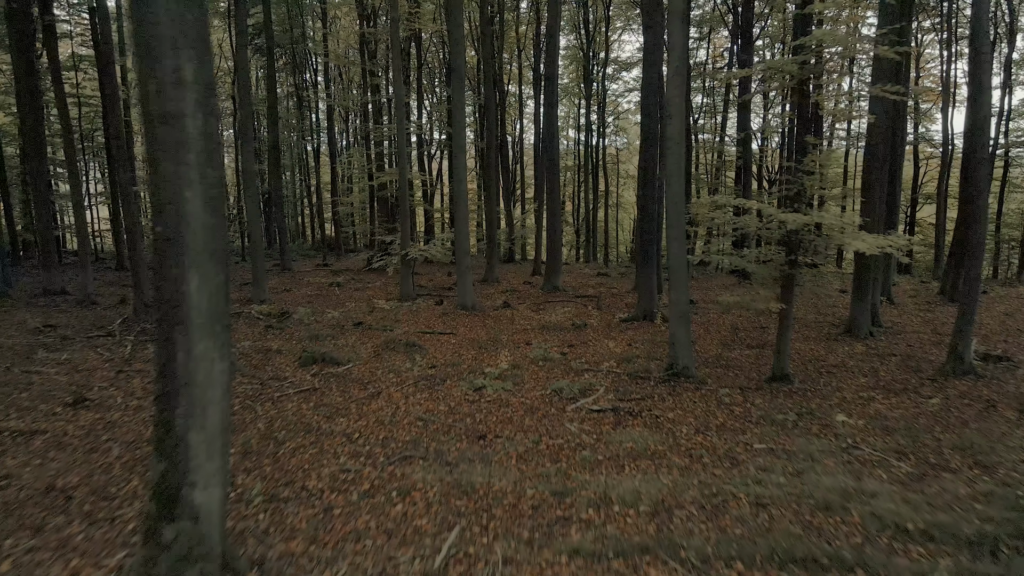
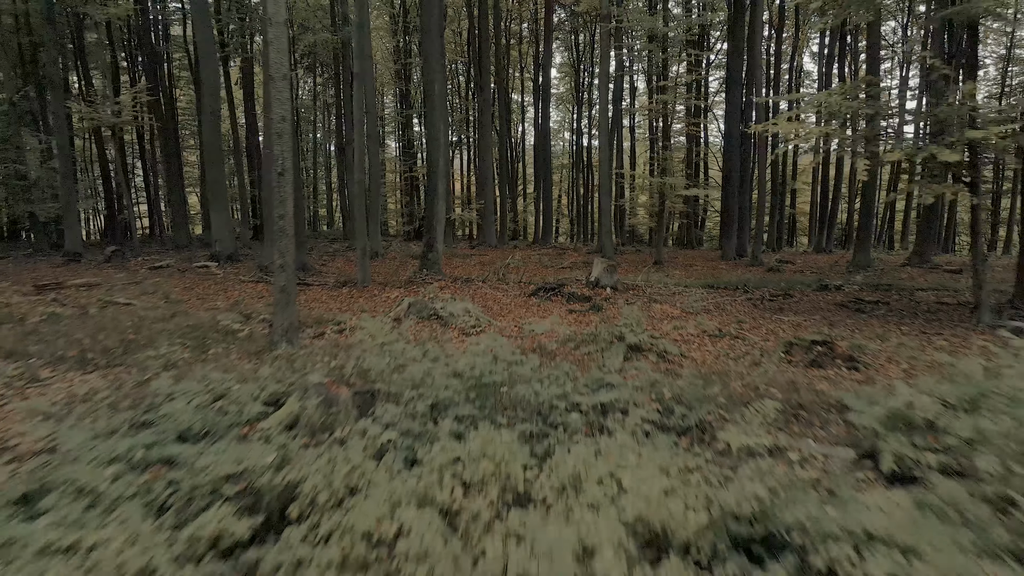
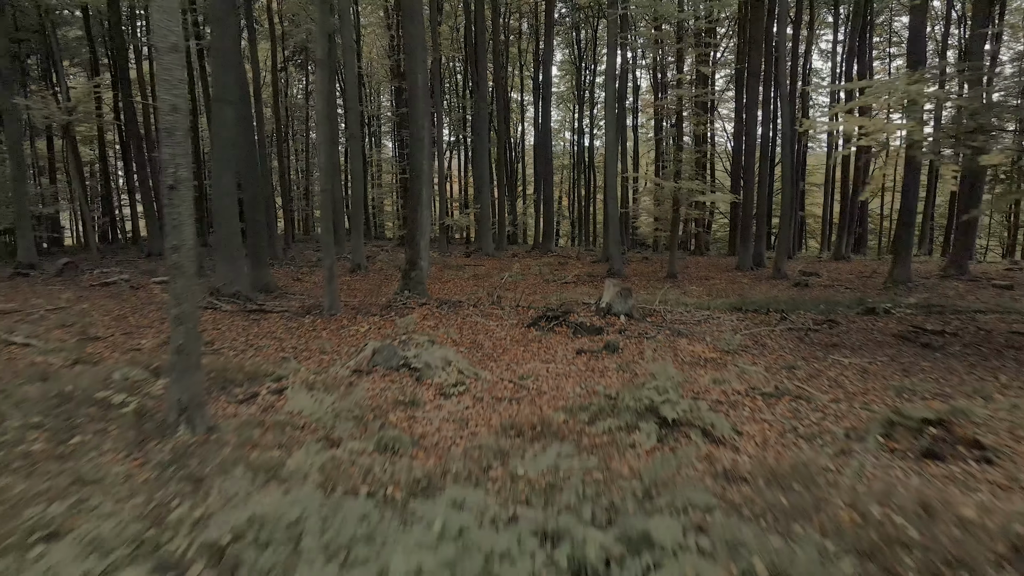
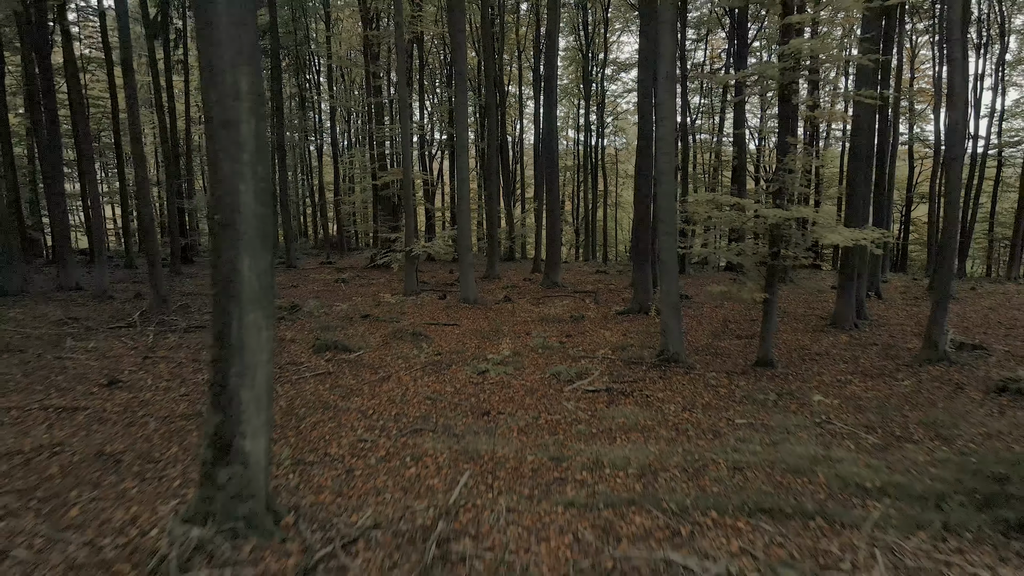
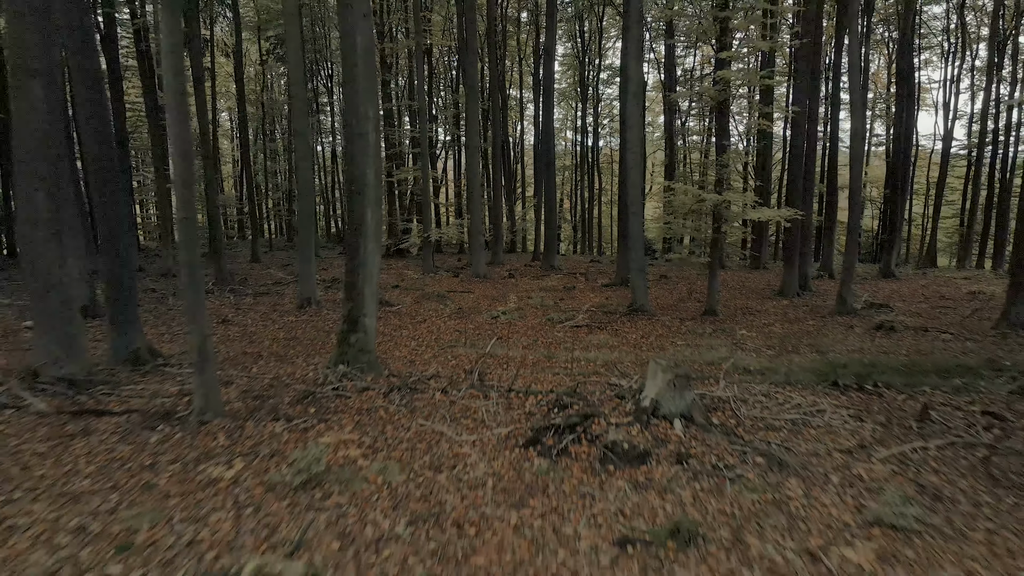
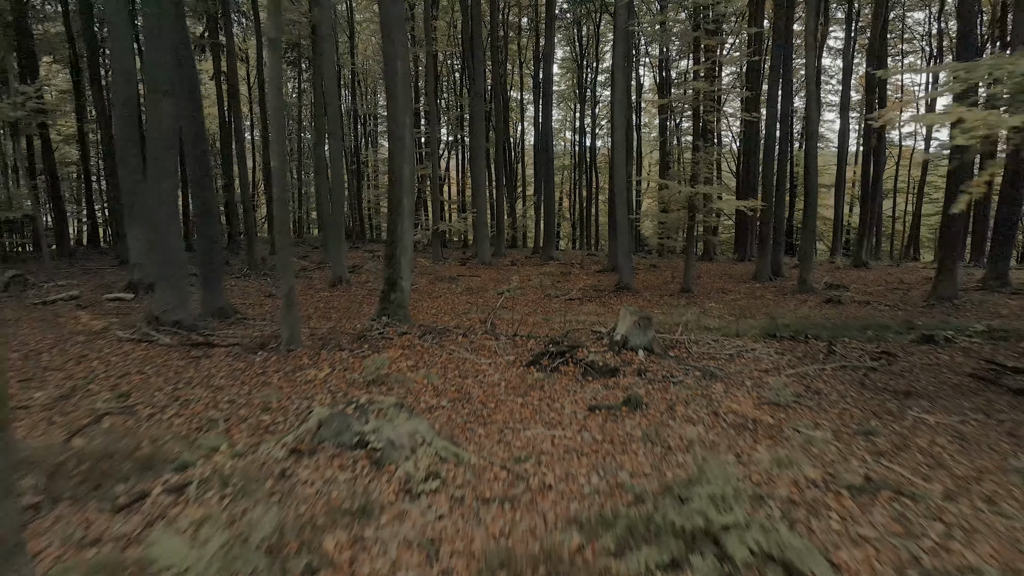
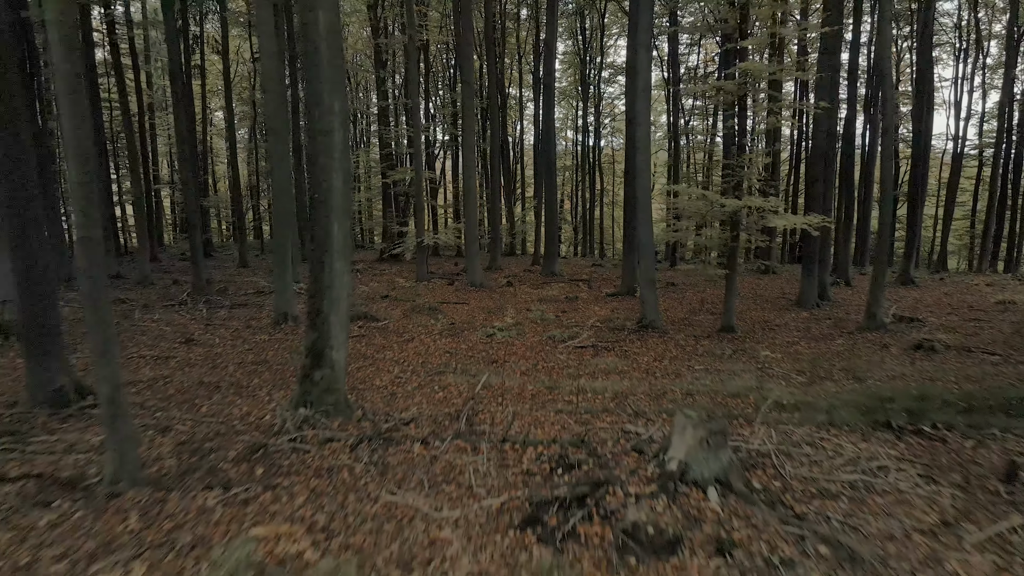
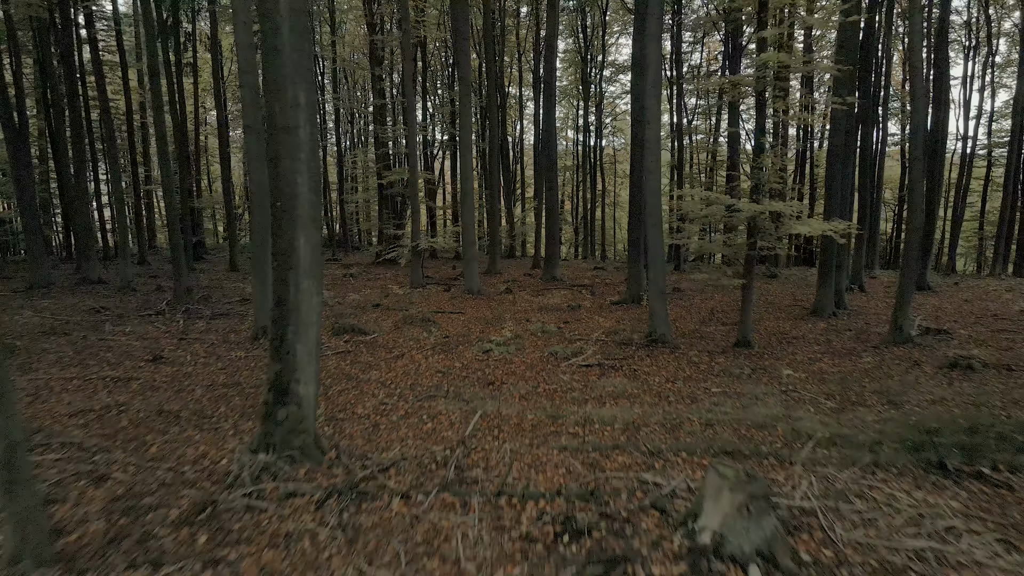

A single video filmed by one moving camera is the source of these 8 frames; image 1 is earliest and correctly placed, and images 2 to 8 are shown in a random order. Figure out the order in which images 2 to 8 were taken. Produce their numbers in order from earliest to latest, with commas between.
4, 8, 7, 5, 6, 3, 2
